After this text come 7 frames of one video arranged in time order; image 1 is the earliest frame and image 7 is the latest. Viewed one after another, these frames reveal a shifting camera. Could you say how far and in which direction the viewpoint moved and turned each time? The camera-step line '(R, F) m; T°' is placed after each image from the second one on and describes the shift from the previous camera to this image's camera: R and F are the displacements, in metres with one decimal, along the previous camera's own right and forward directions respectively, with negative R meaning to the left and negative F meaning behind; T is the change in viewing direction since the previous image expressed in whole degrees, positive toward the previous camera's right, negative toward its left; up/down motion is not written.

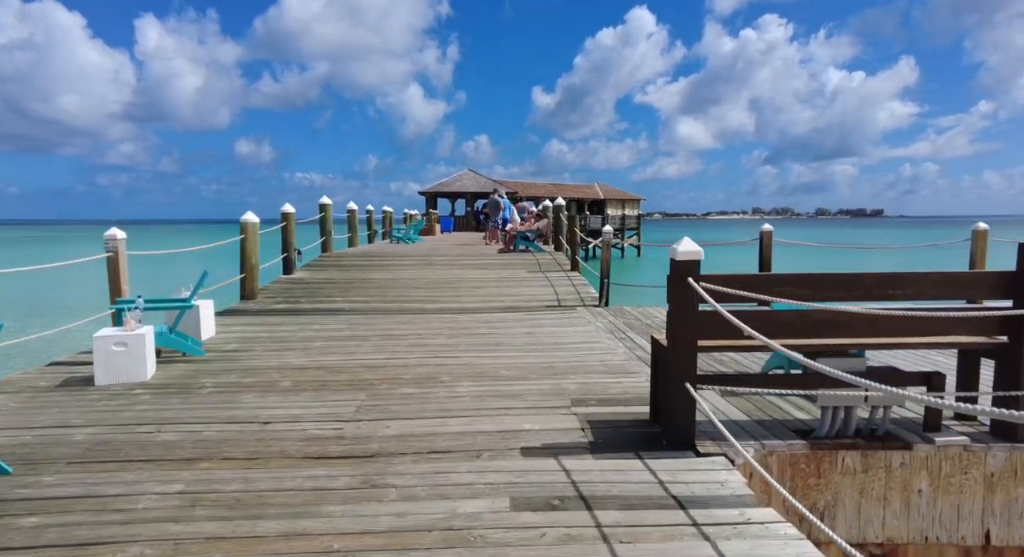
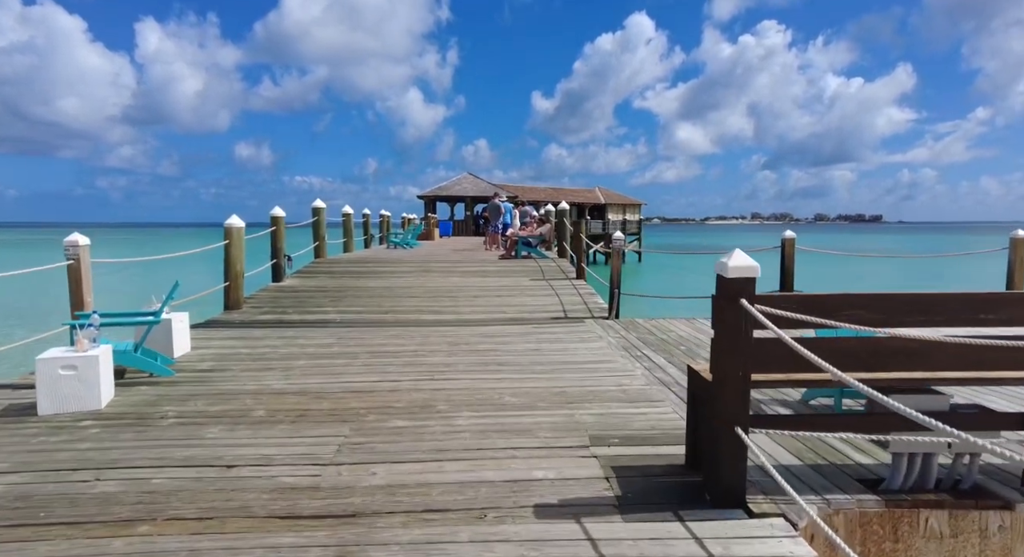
(-0.1, +0.5) m; 0°
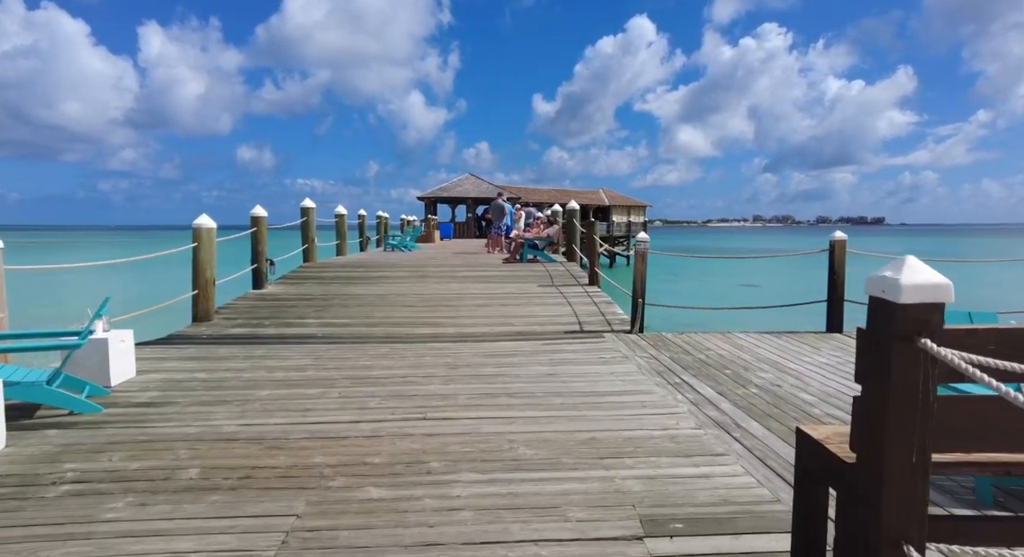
(-0.1, +0.9) m; 0°
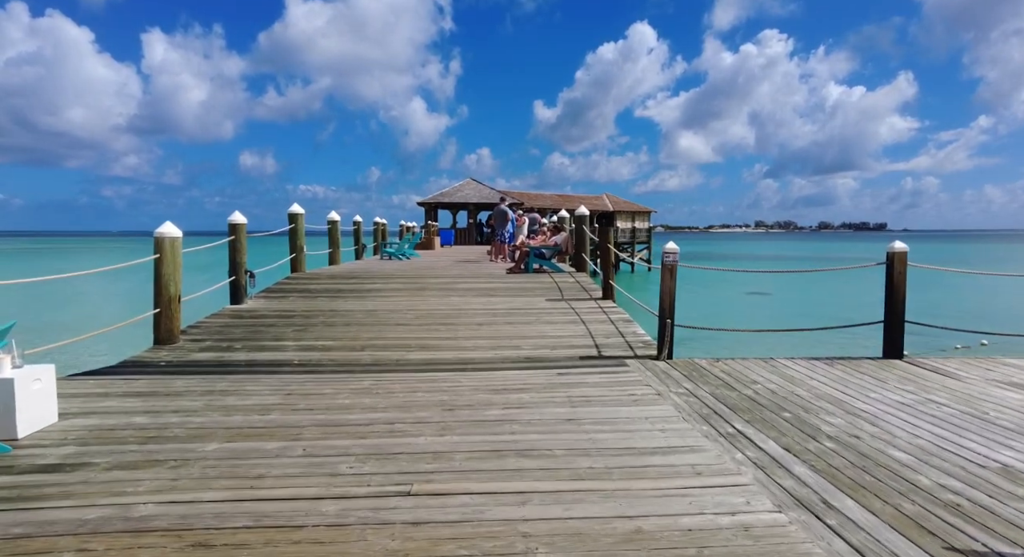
(-0.1, +0.8) m; 0°
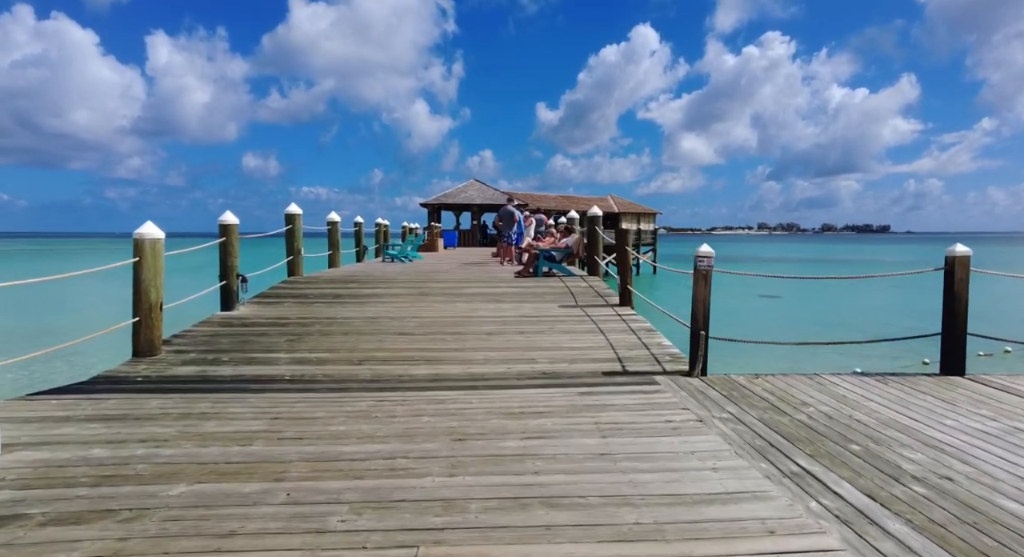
(-0.1, +0.5) m; 0°
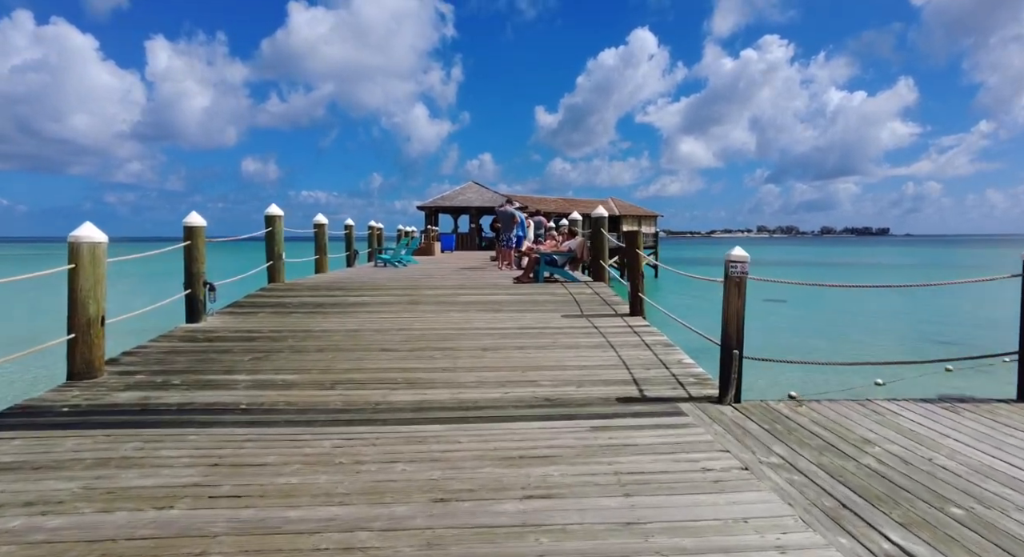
(0.0, +0.7) m; 0°
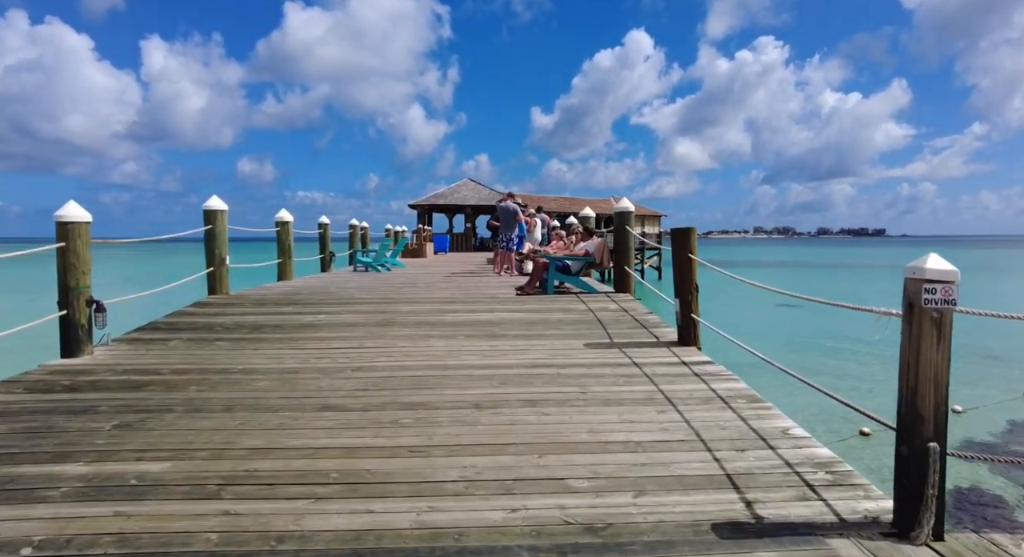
(-0.1, +1.8) m; 0°
